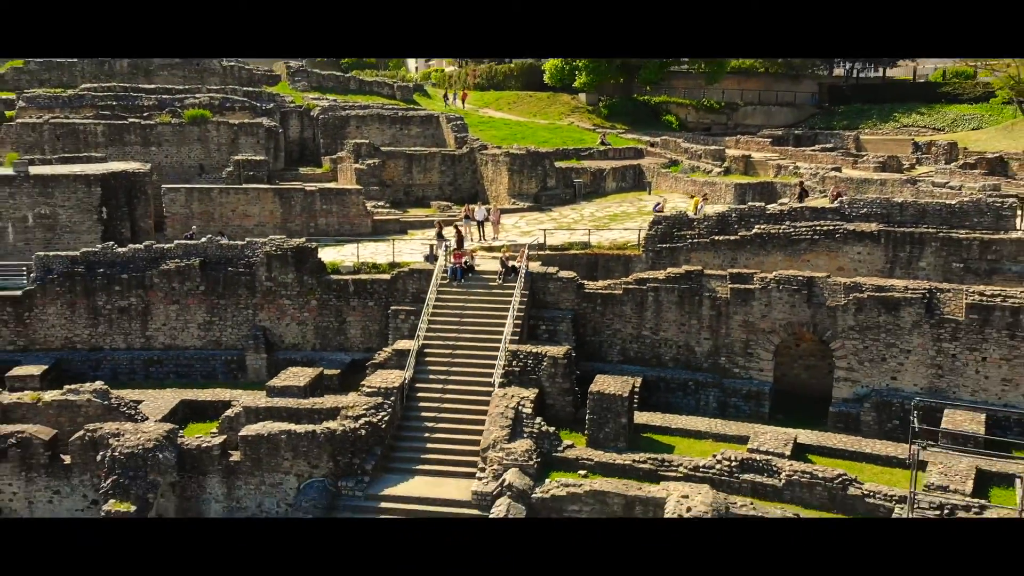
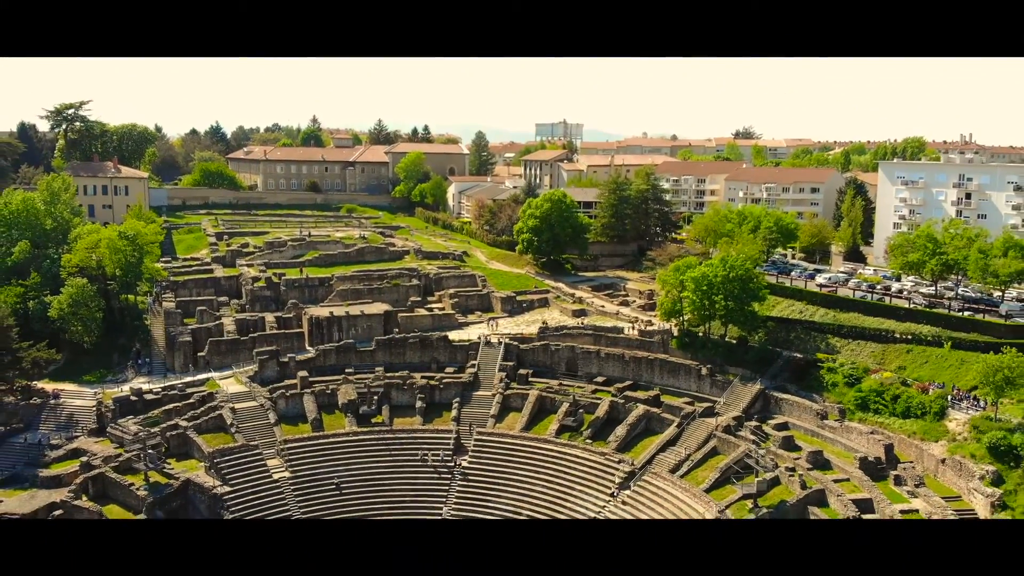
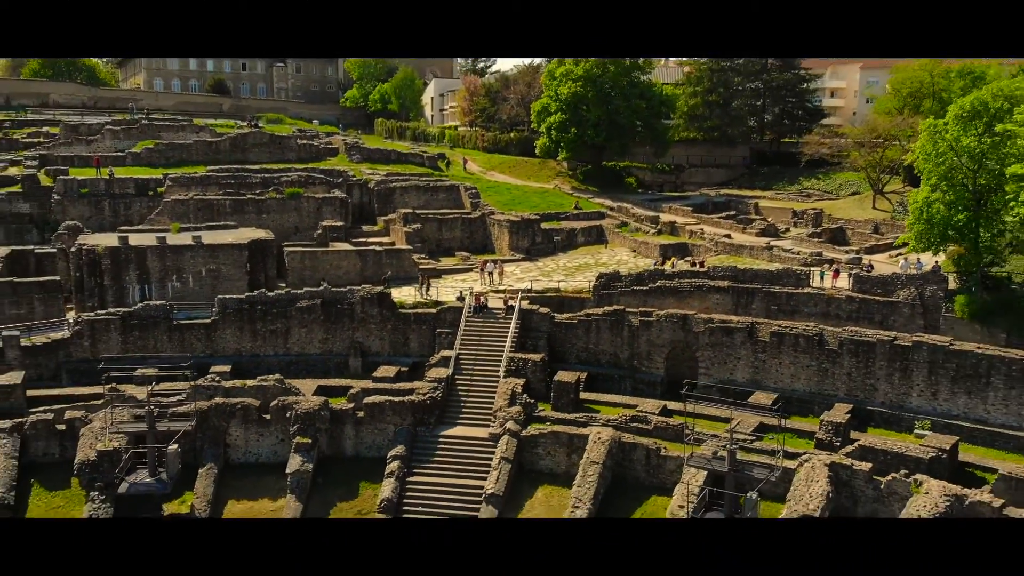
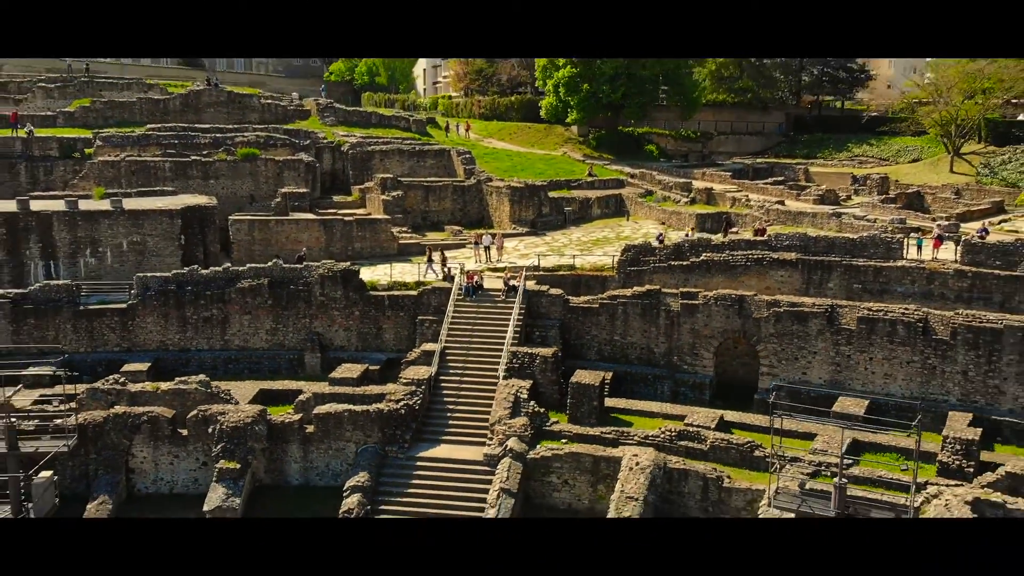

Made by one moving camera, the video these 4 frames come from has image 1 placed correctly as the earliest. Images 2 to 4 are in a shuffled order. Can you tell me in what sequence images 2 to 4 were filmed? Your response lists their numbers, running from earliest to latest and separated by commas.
4, 3, 2
